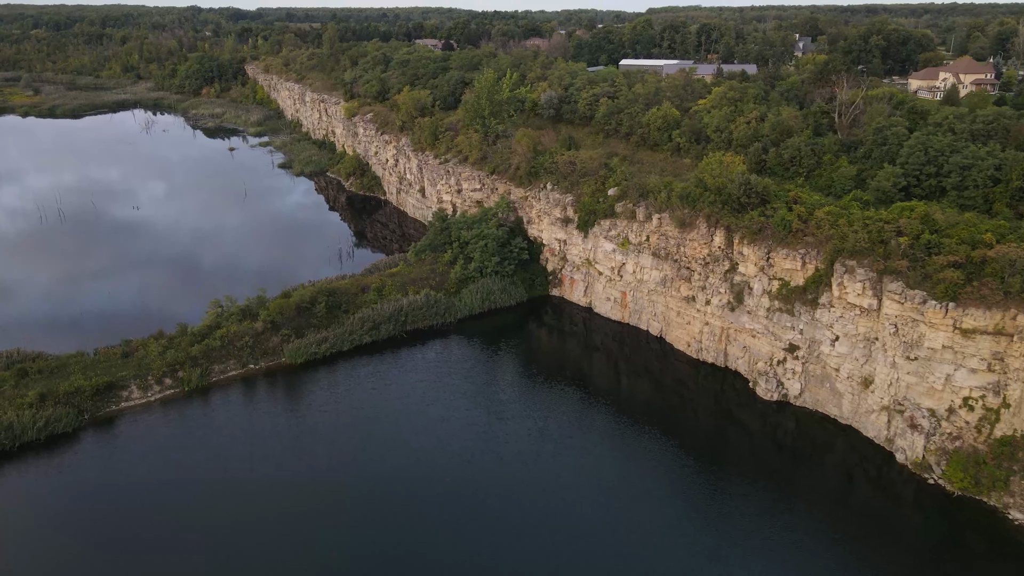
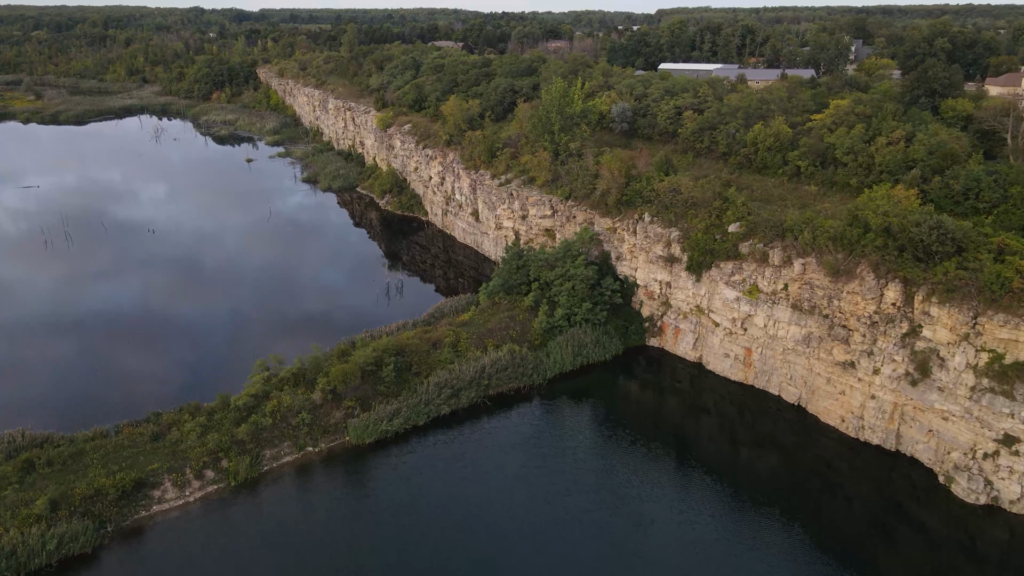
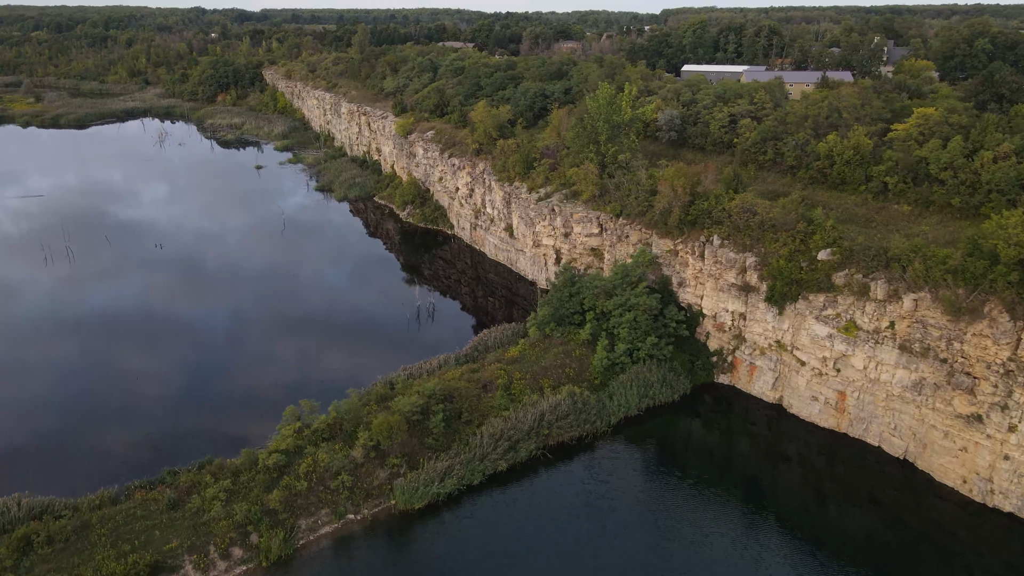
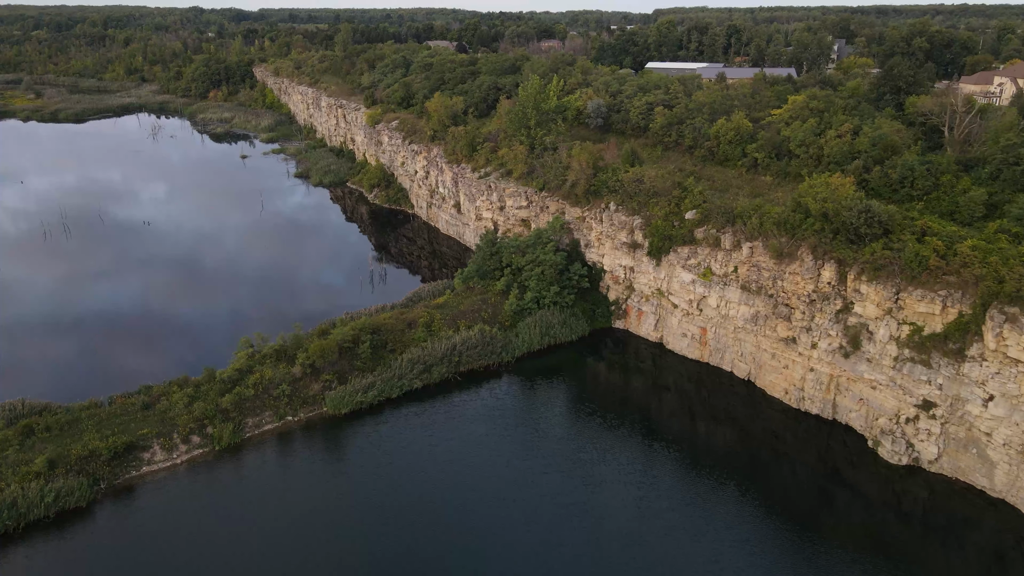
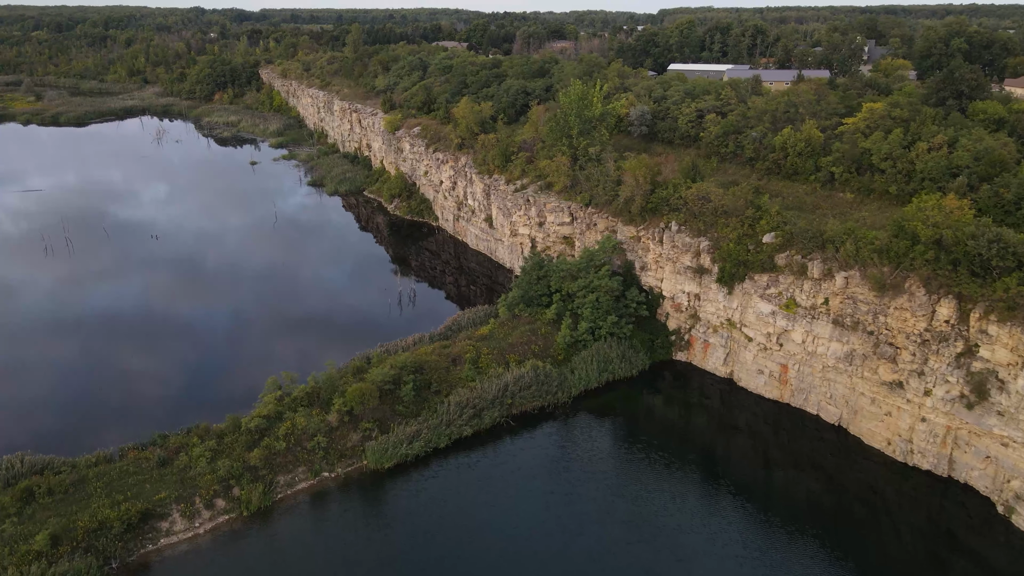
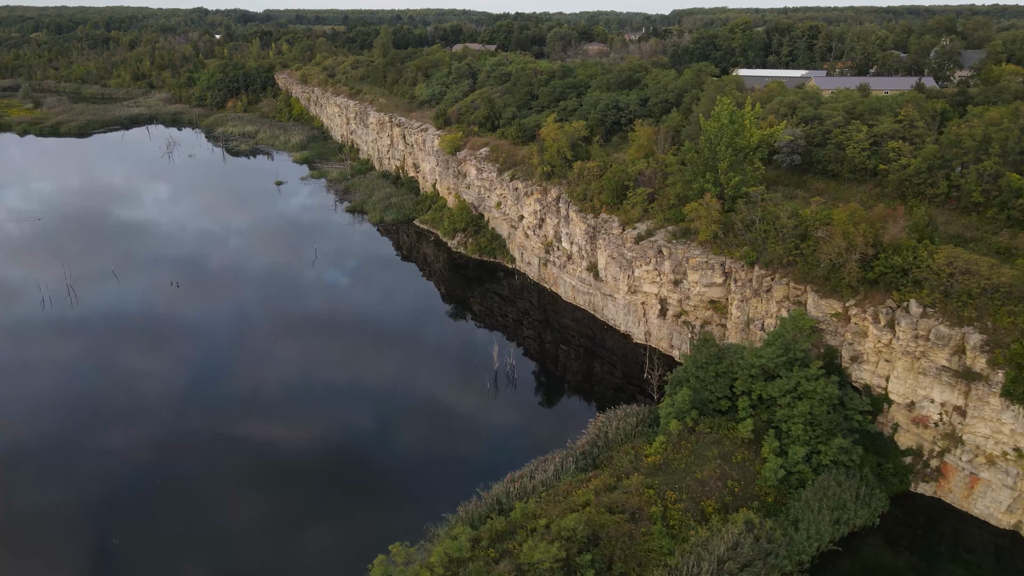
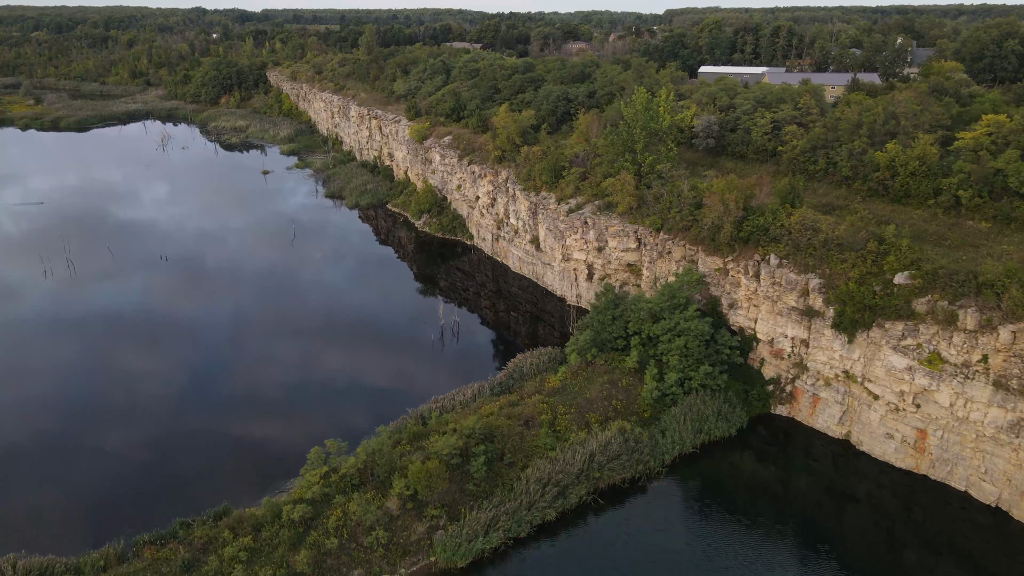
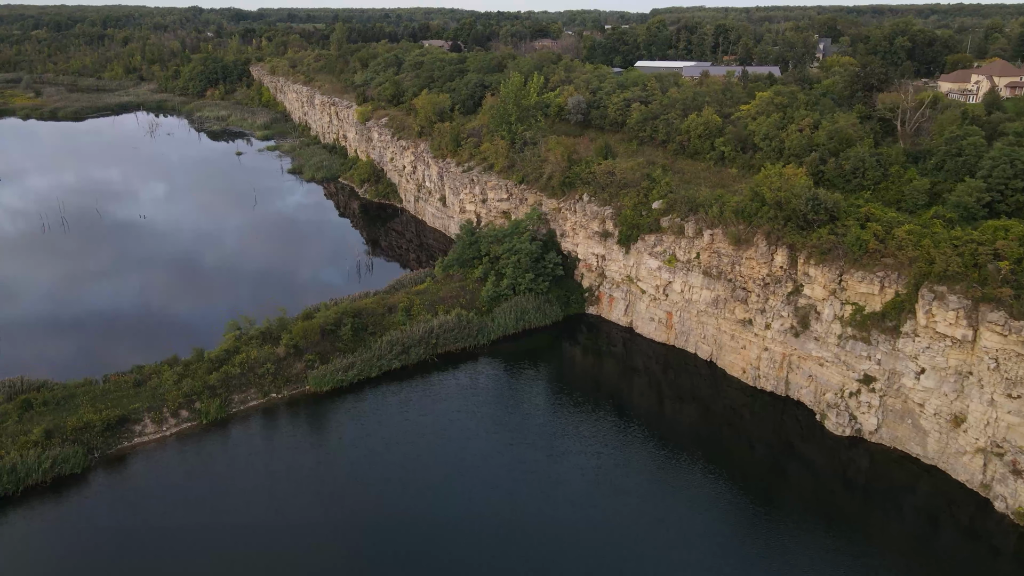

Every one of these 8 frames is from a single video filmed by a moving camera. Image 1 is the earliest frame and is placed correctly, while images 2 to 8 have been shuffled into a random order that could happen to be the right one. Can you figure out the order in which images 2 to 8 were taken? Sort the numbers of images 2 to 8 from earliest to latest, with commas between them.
8, 4, 2, 5, 3, 7, 6
